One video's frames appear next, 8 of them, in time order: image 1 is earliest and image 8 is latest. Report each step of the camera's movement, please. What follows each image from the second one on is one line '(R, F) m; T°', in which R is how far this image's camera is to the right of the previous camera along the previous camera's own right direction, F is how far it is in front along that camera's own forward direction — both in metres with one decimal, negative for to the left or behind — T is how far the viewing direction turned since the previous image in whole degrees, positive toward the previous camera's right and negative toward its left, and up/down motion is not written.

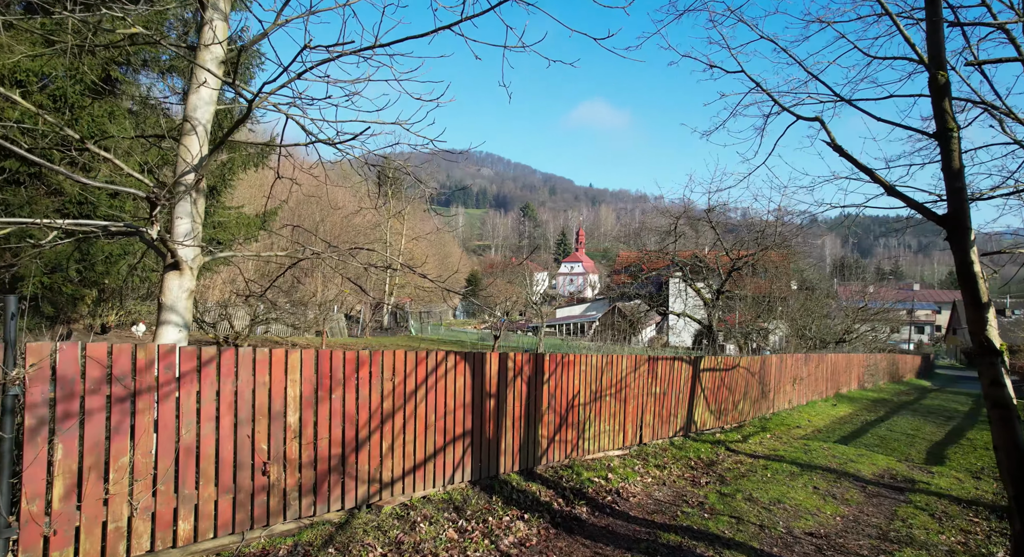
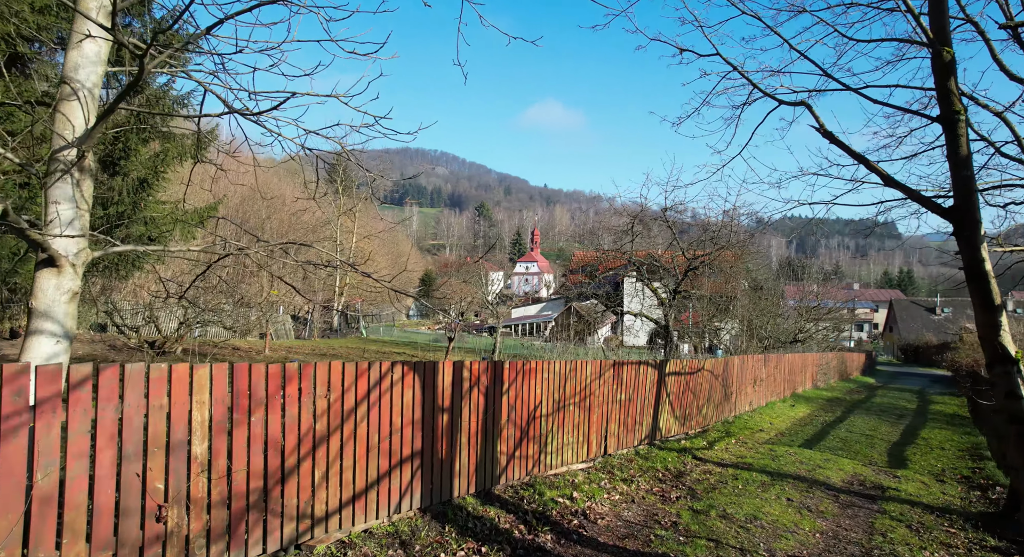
(0.0, +0.5) m; +4°
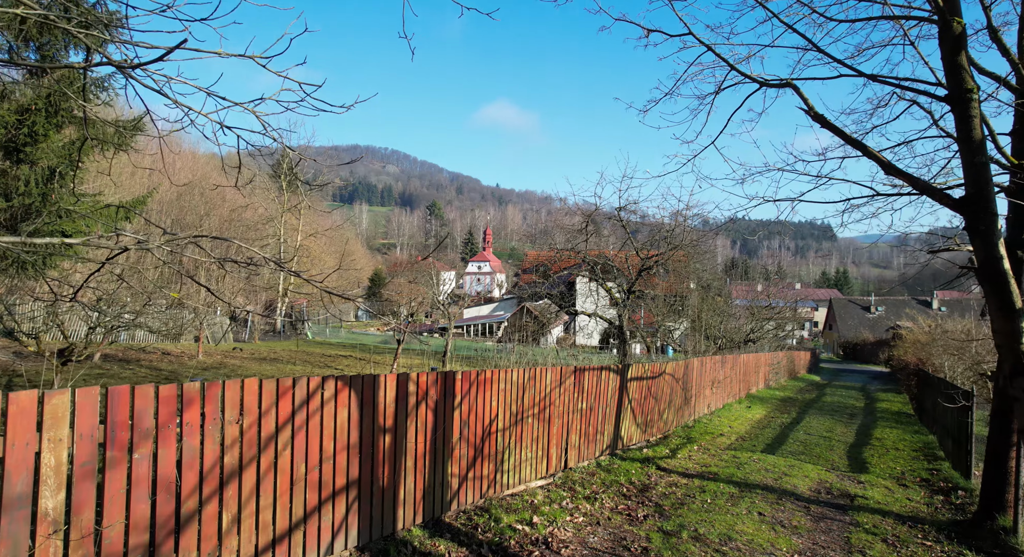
(0.0, +0.5) m; +4°
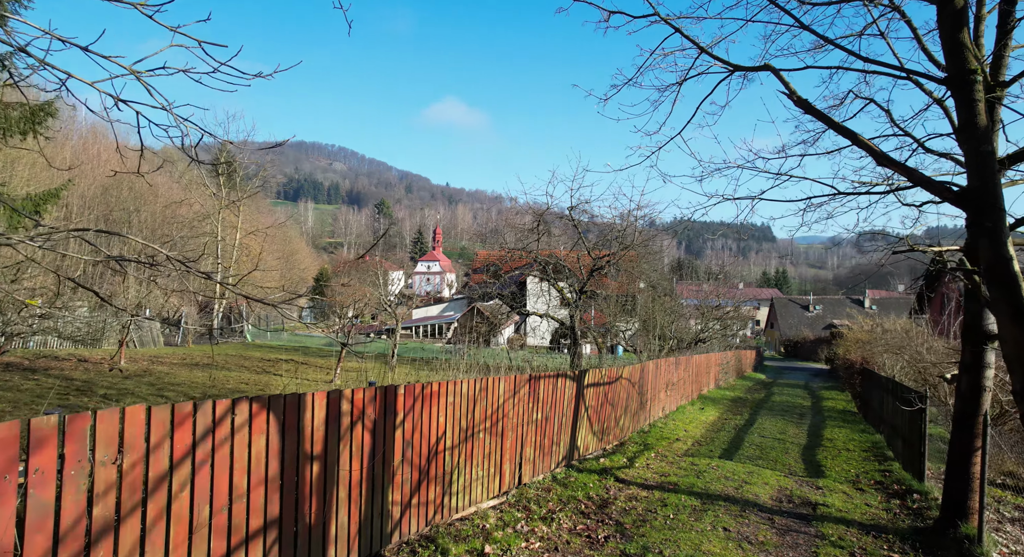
(0.0, +0.5) m; +4°
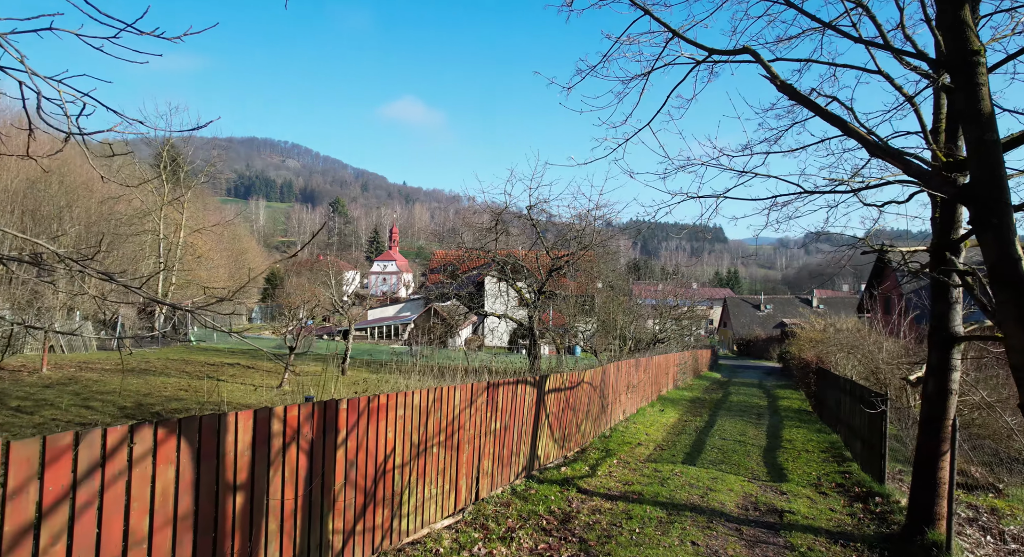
(0.0, +0.4) m; +3°
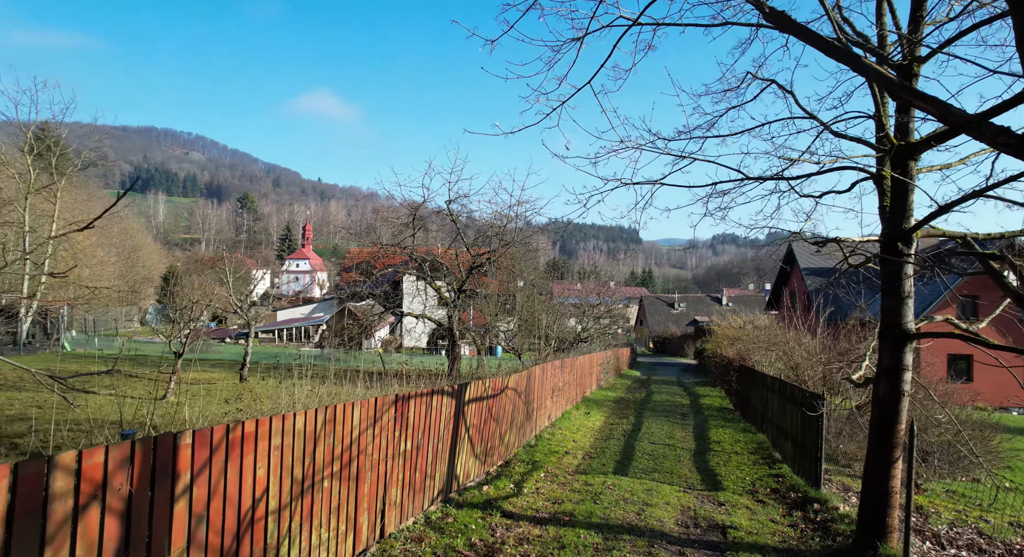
(0.0, +0.8) m; +7°
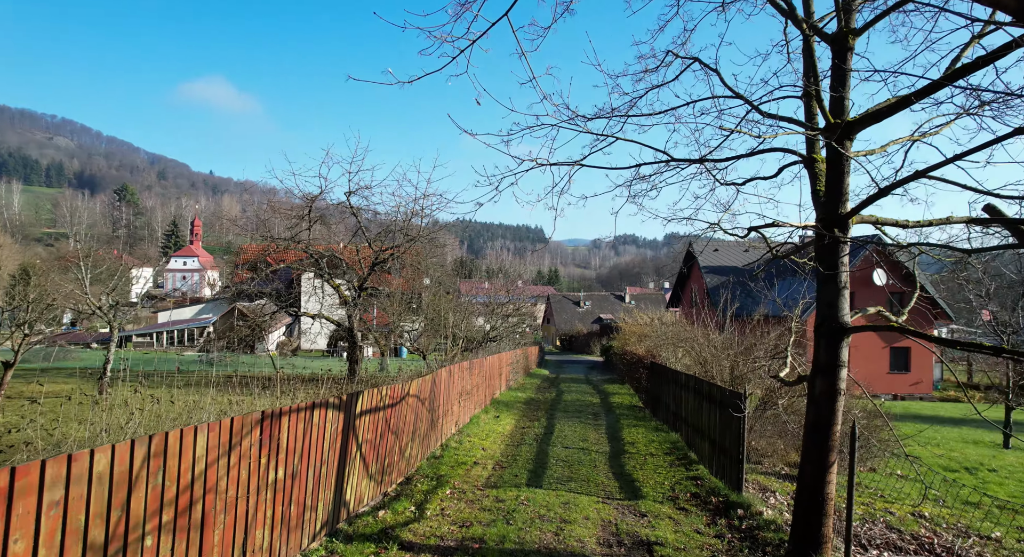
(+0.1, +0.8) m; +8°
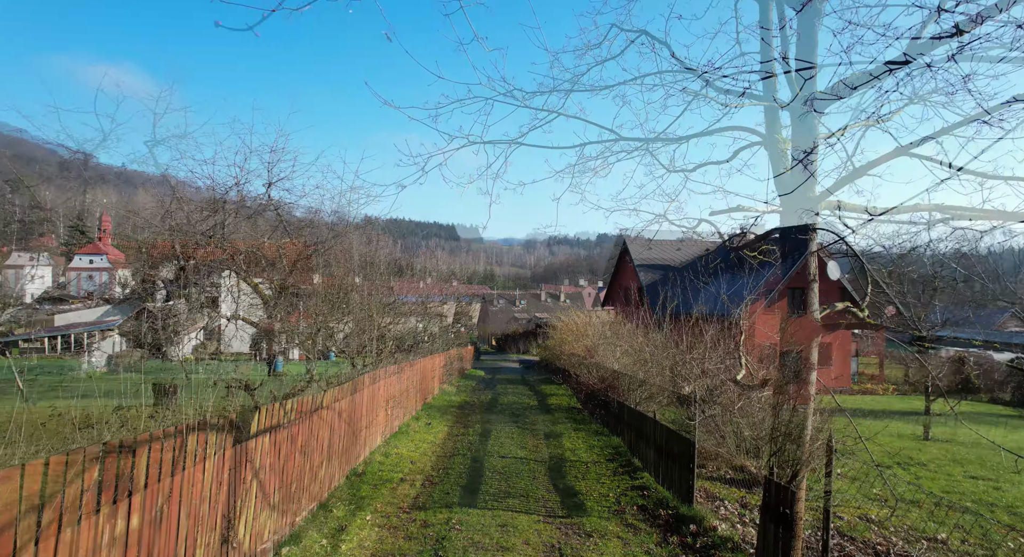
(+0.1, +0.8) m; +5°
